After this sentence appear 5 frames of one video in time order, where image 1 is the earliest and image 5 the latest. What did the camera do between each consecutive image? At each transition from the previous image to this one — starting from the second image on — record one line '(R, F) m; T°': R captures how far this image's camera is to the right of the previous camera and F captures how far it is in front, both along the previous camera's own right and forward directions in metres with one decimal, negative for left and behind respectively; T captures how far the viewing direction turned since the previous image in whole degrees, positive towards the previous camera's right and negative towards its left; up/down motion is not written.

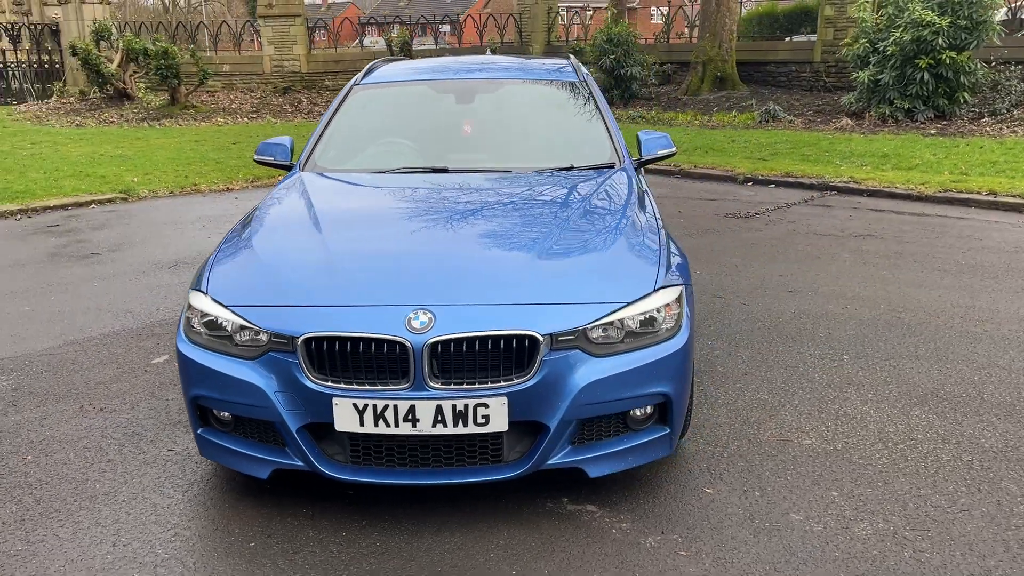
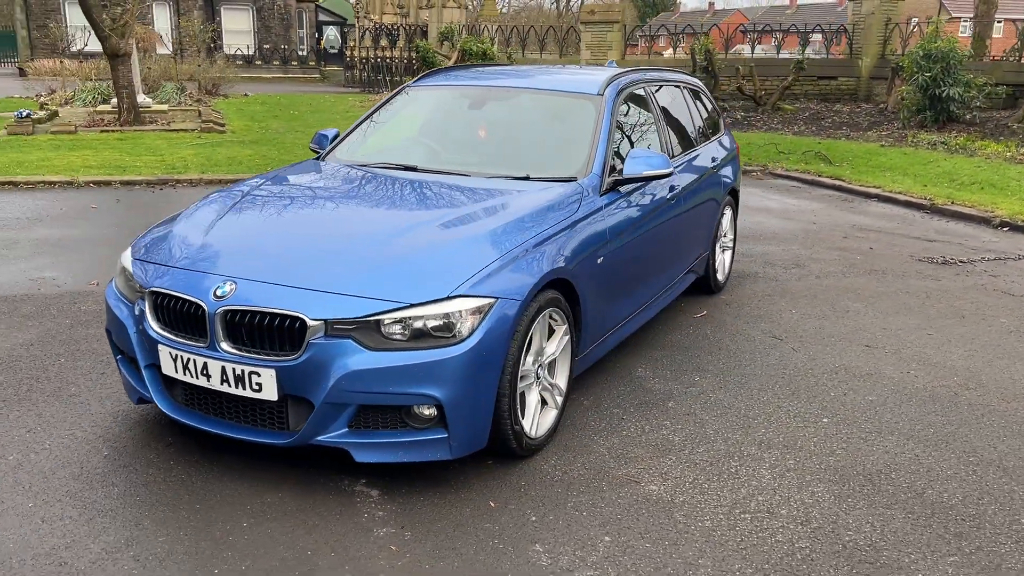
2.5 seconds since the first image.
(+1.9, +0.2) m; -23°
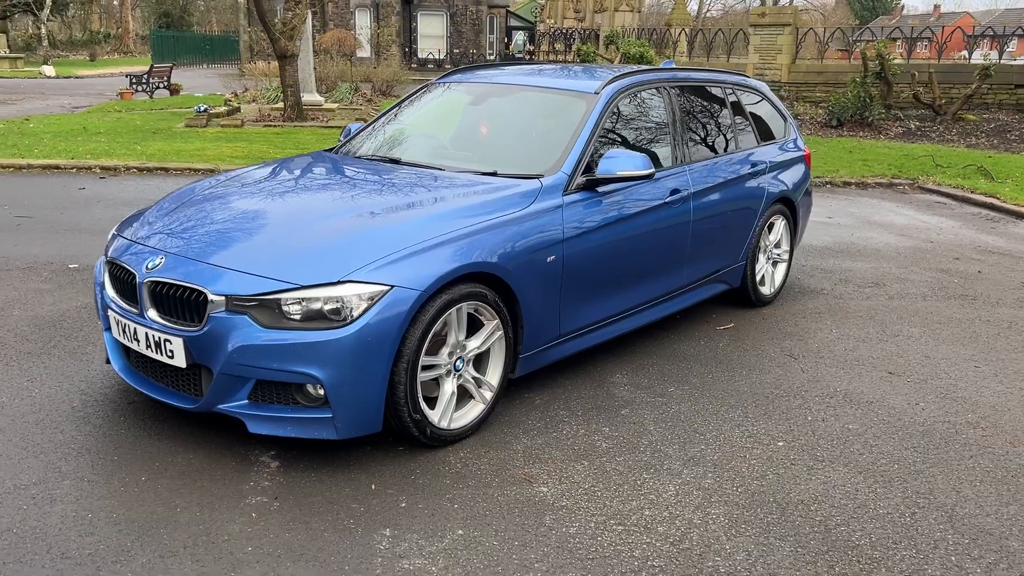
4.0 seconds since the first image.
(+1.1, +0.1) m; -12°
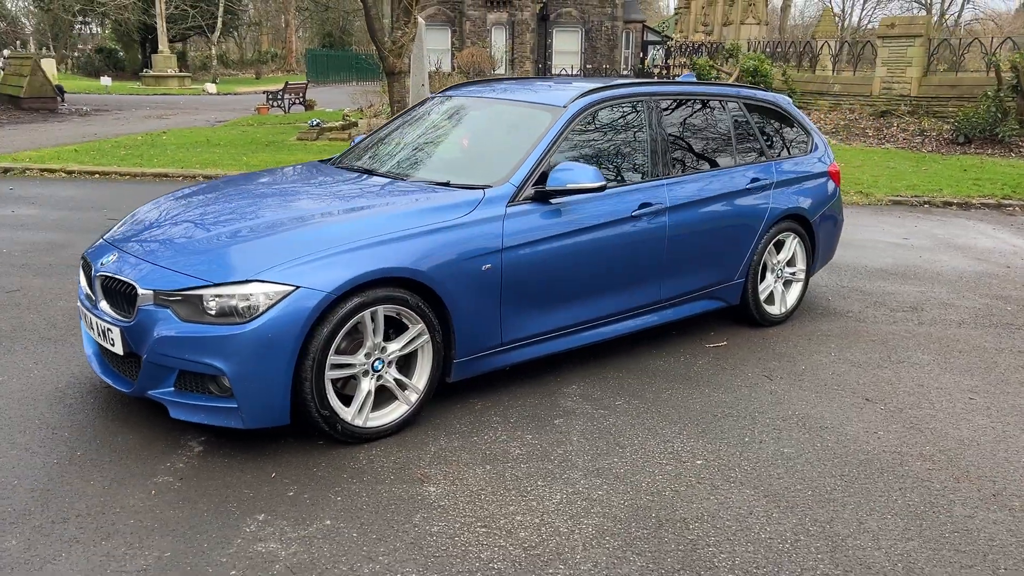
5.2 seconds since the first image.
(+1.0, 0.0) m; -9°
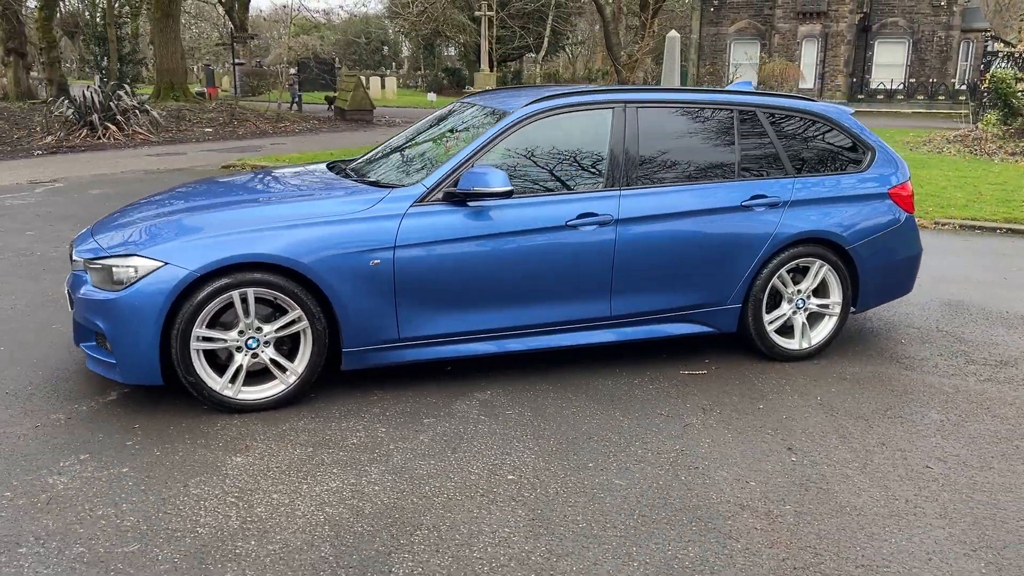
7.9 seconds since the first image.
(+2.0, +0.4) m; -21°
